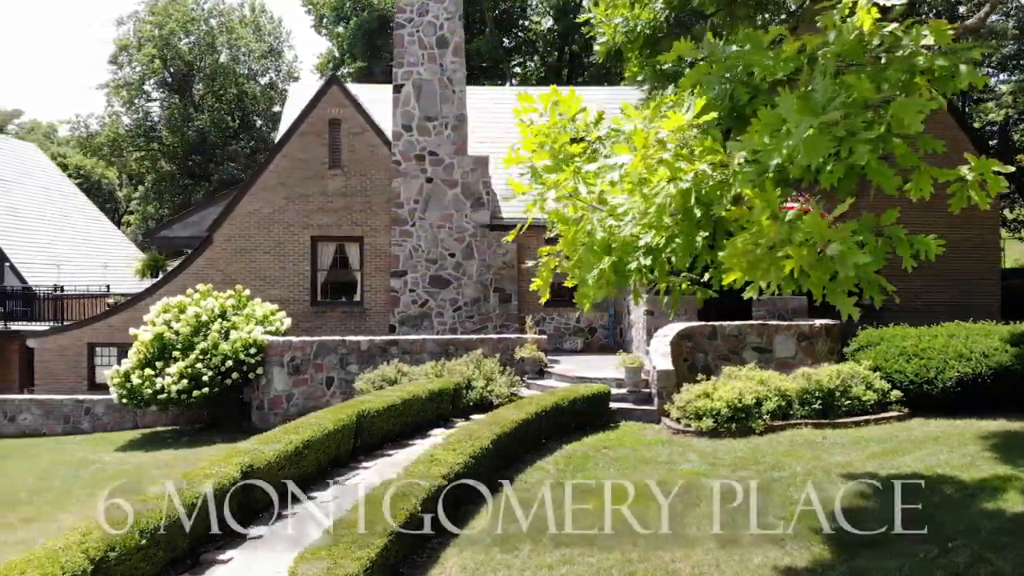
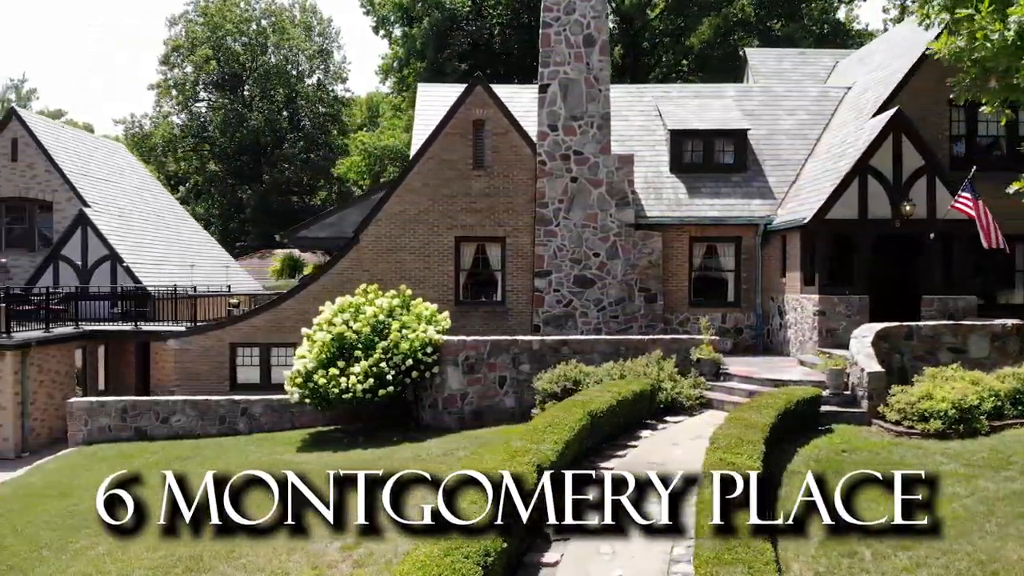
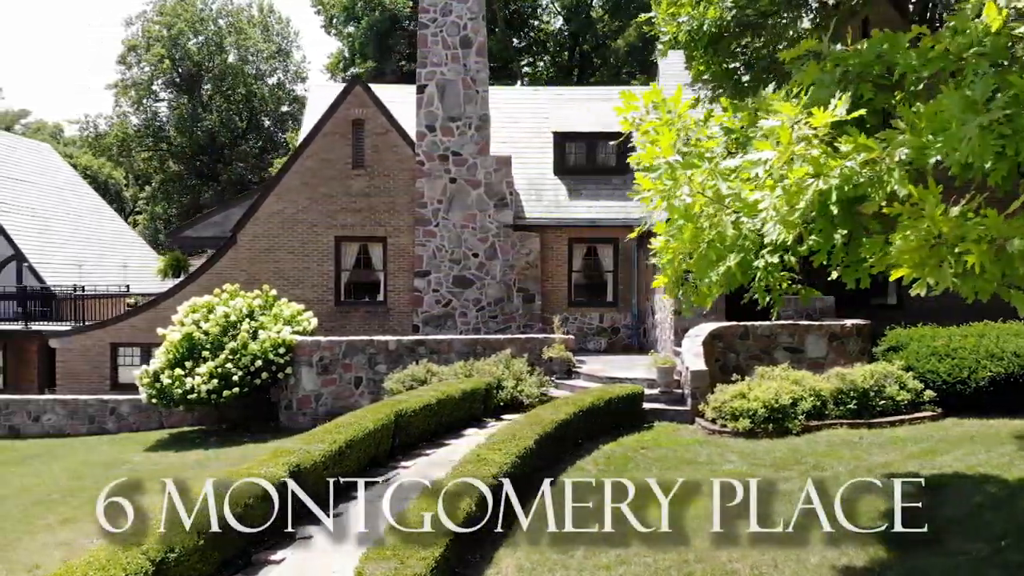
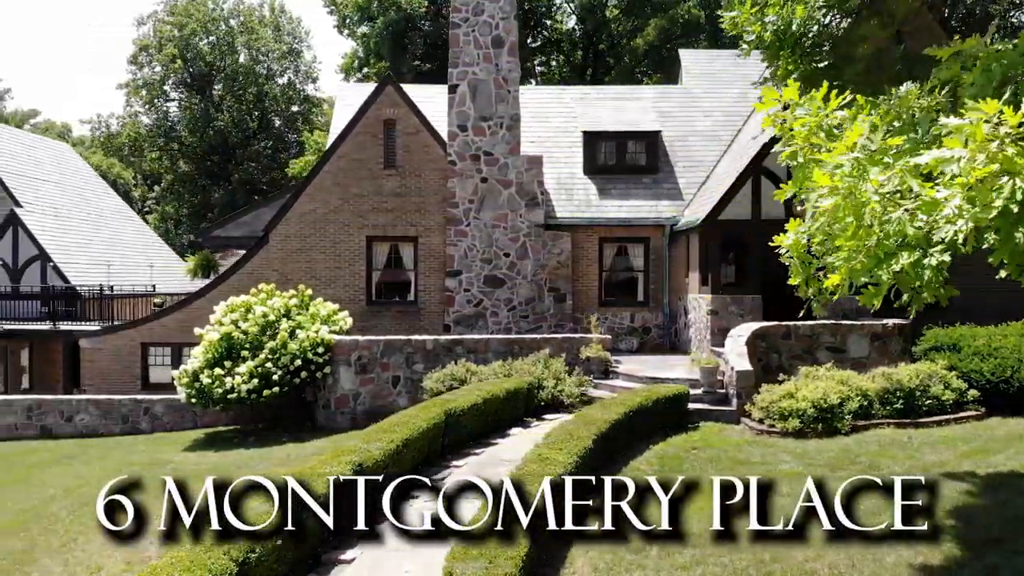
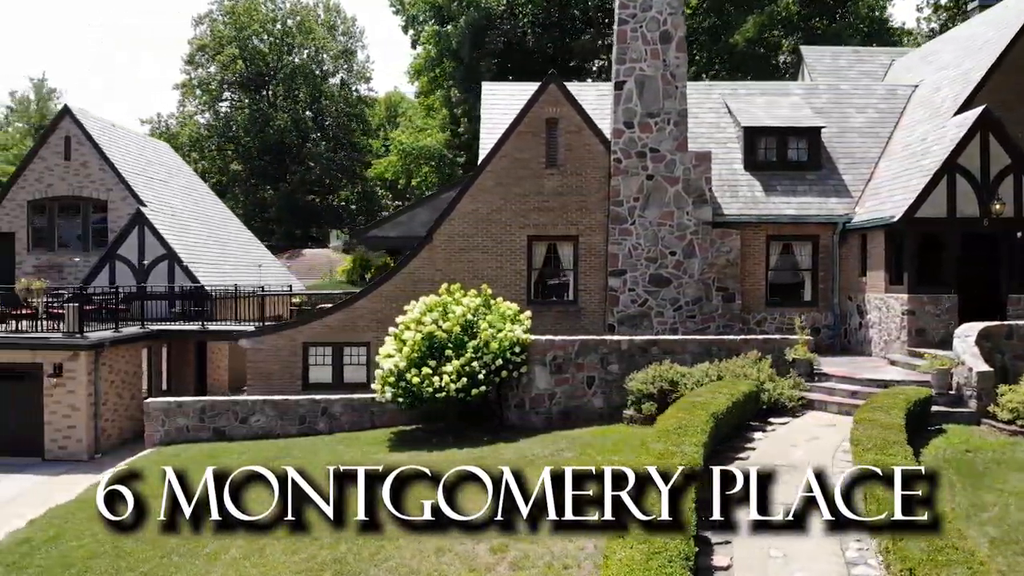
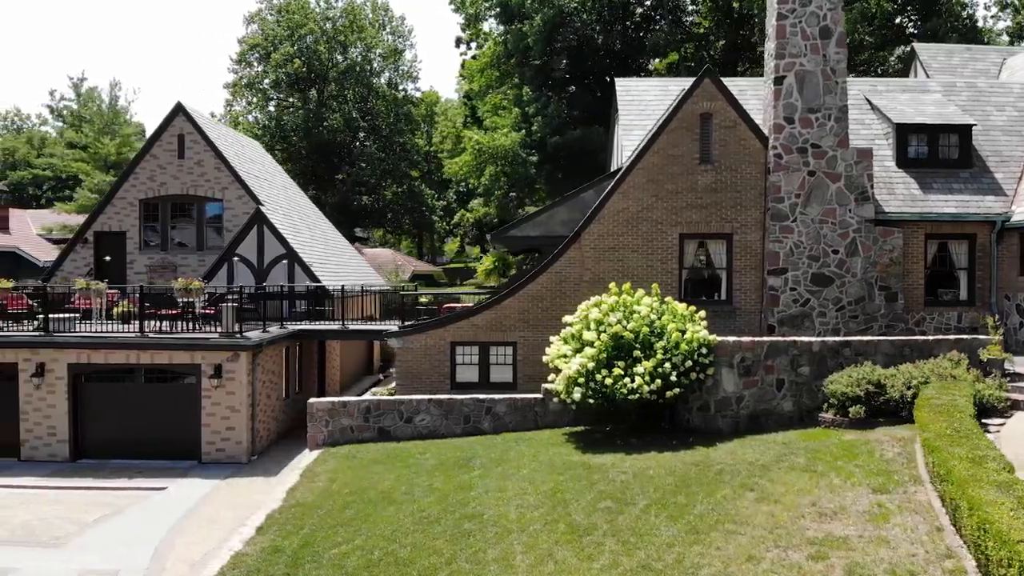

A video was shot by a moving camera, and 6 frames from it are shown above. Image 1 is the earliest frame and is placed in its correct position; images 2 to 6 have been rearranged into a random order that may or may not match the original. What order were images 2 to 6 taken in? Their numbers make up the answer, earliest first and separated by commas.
3, 4, 2, 5, 6
